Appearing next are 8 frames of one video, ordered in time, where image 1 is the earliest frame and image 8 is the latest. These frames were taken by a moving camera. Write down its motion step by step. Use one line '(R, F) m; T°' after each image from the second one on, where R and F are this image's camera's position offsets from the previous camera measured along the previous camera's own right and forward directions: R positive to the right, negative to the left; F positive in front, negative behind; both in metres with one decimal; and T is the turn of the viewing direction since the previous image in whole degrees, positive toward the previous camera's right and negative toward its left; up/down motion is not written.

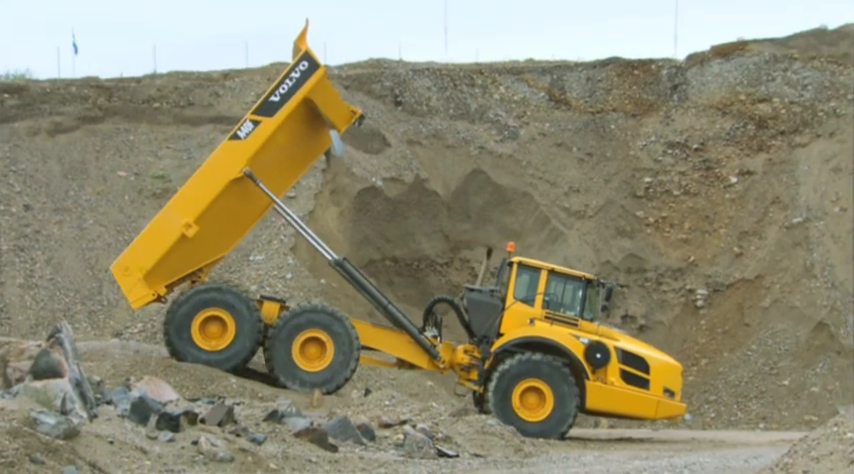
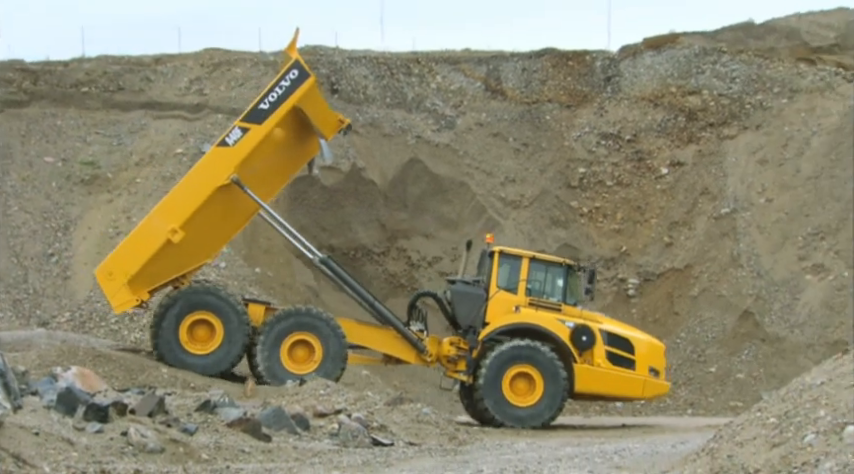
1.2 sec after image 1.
(0.0, +0.1) m; 0°
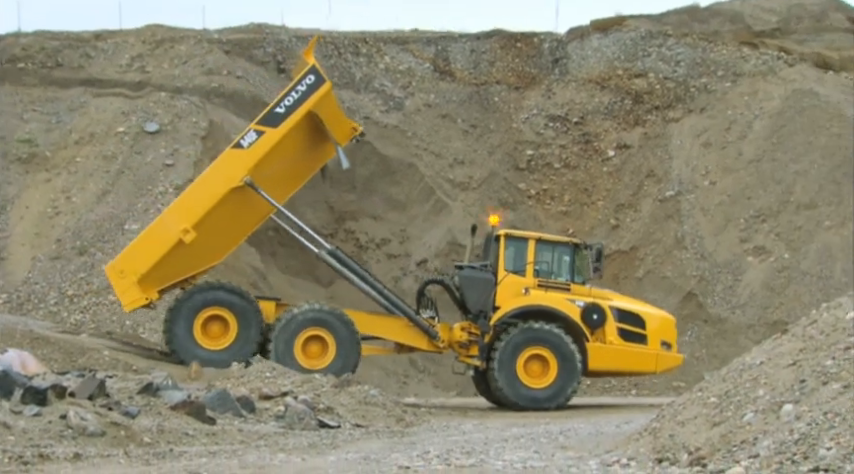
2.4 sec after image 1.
(0.0, 0.0) m; +3°
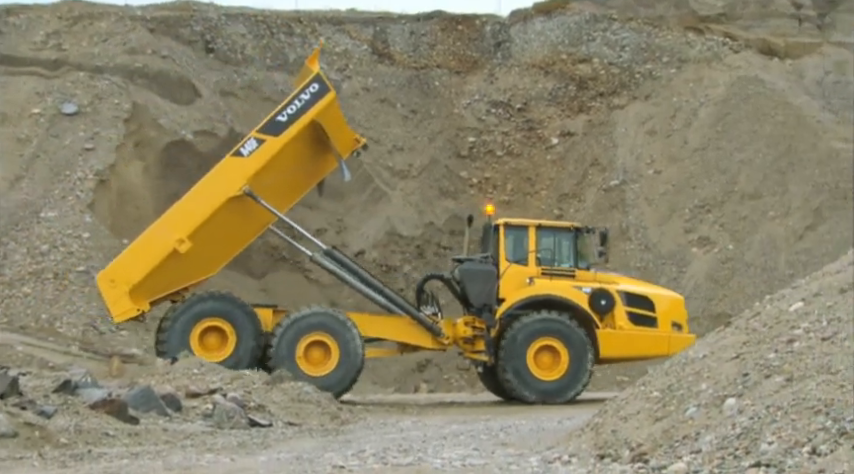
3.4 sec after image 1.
(-0.1, +0.4) m; +4°
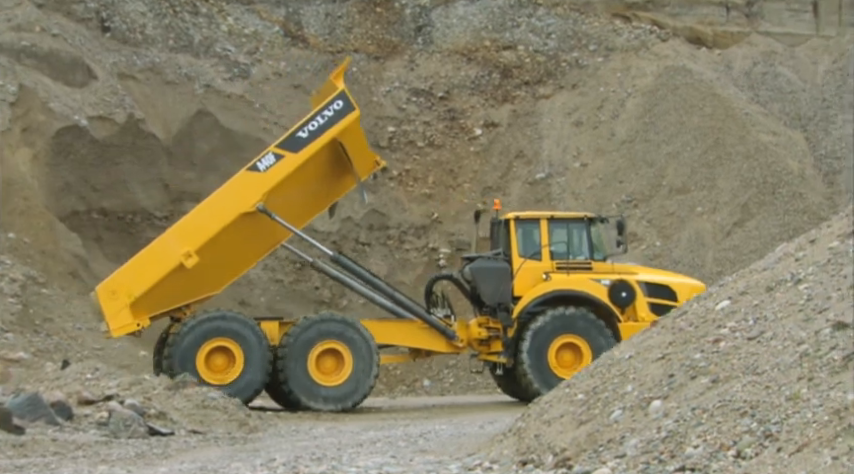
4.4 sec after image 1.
(0.0, +0.6) m; +4°
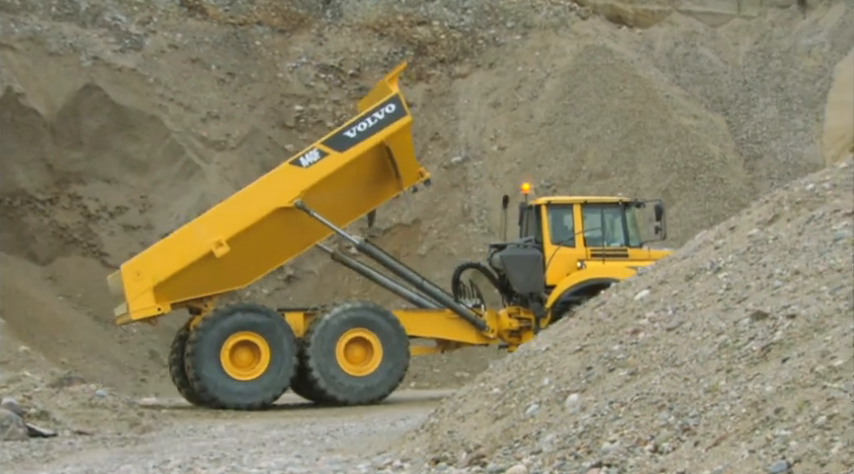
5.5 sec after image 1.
(0.0, +0.6) m; +4°
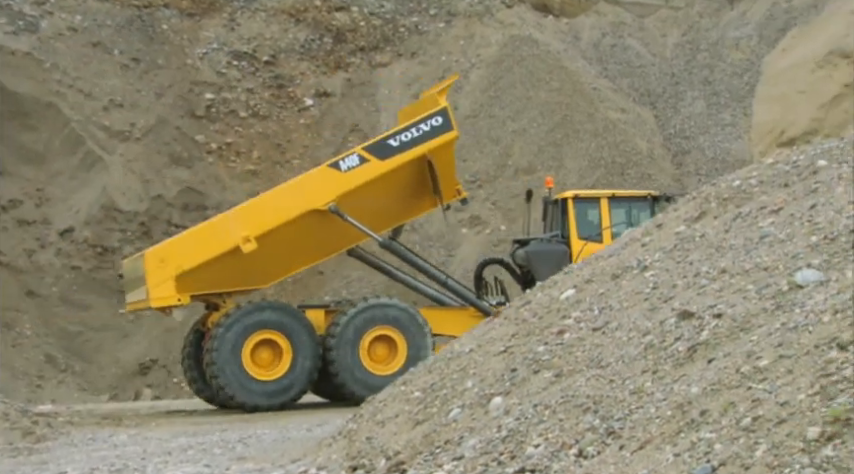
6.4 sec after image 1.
(0.0, +0.5) m; +4°
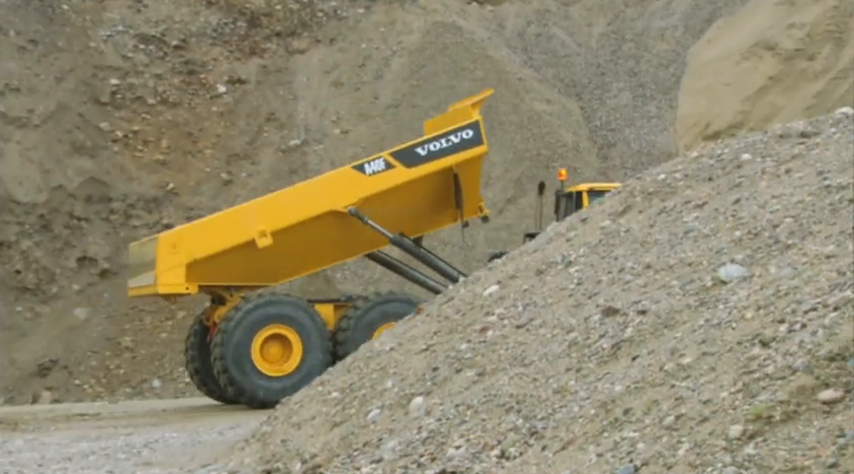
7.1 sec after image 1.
(0.0, +0.4) m; +4°
